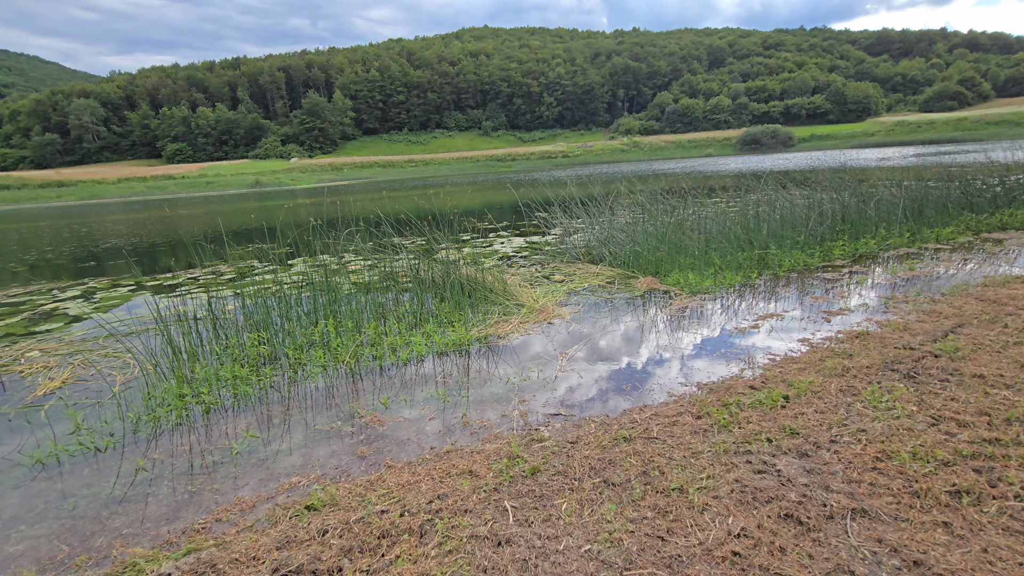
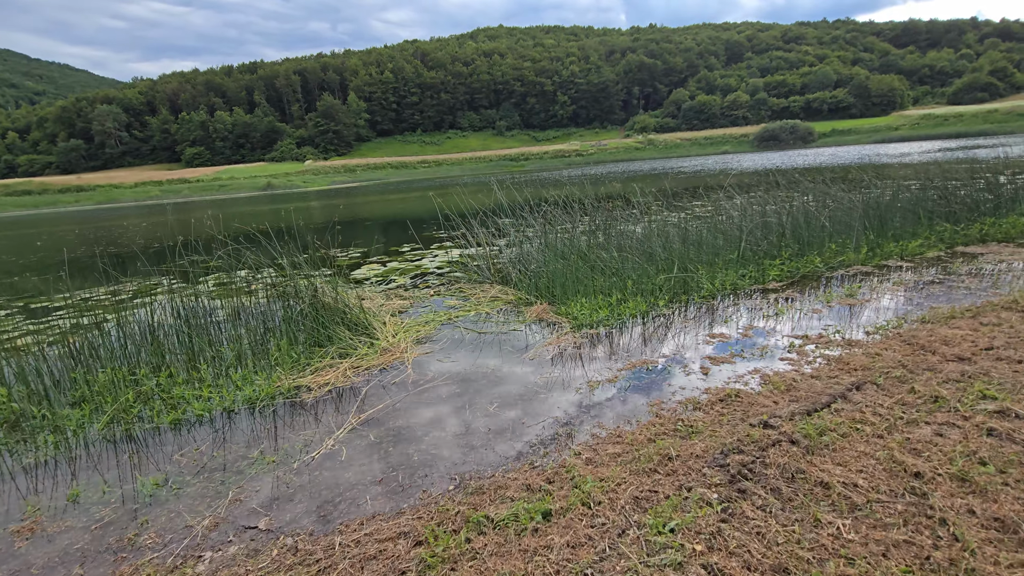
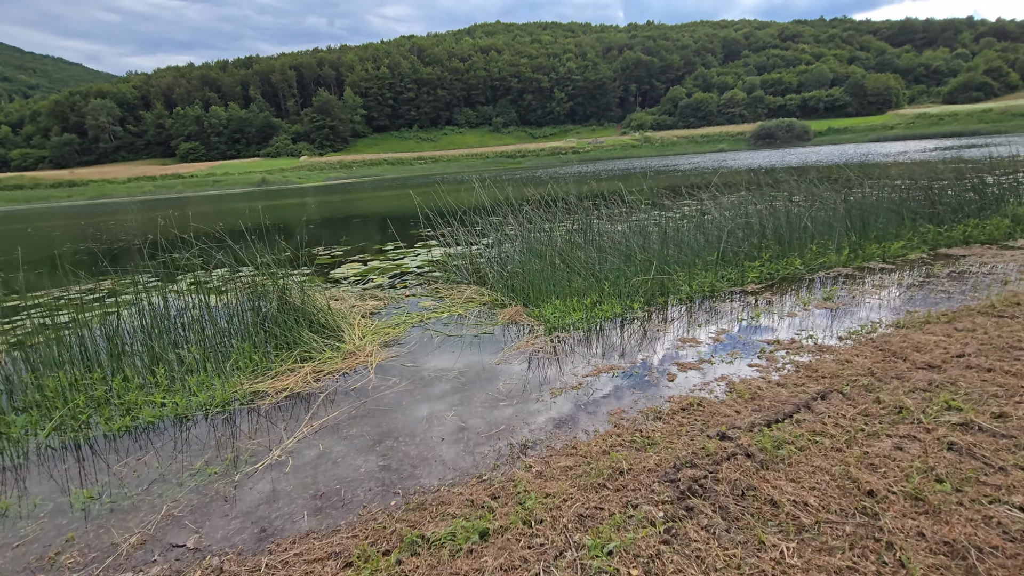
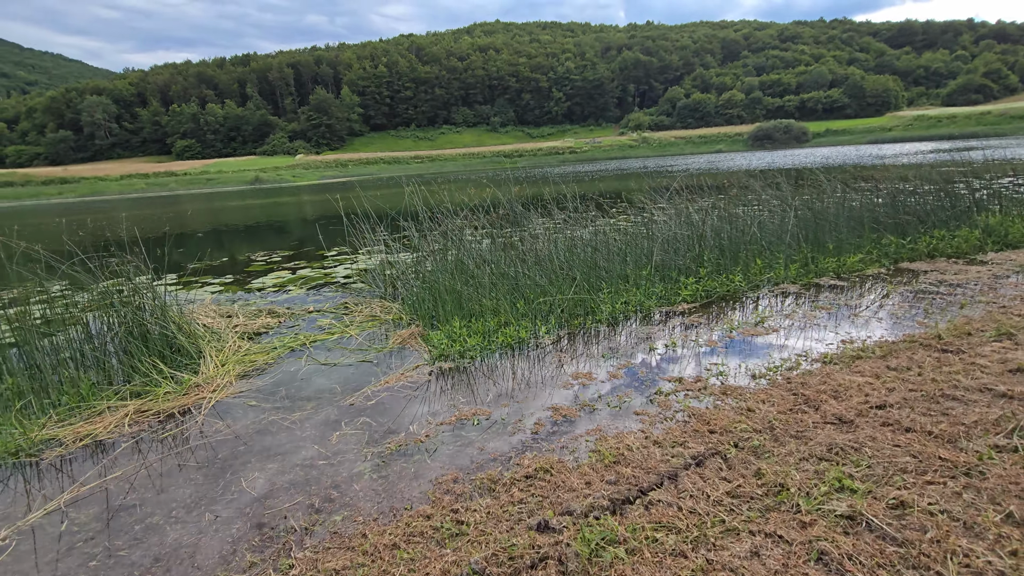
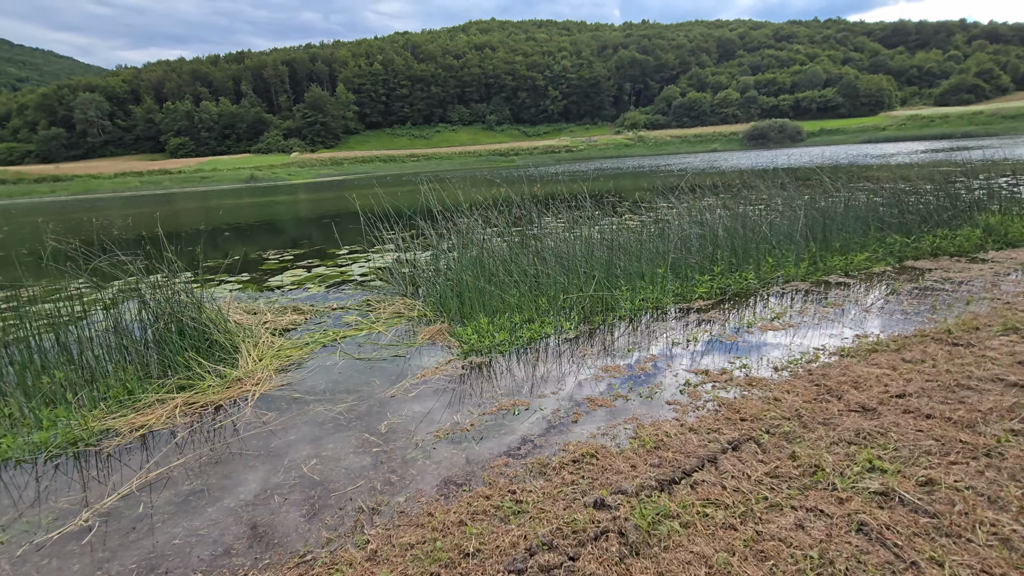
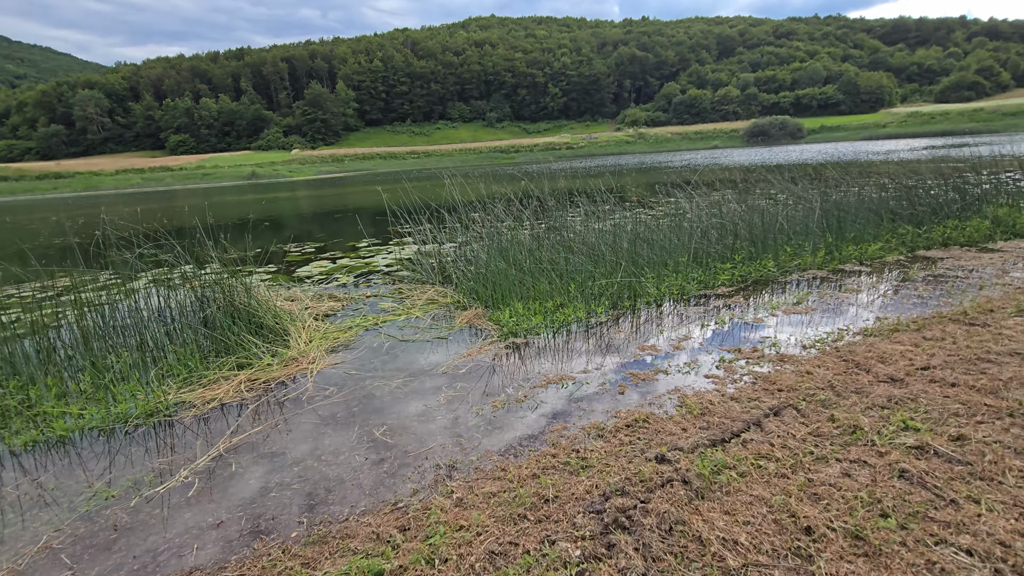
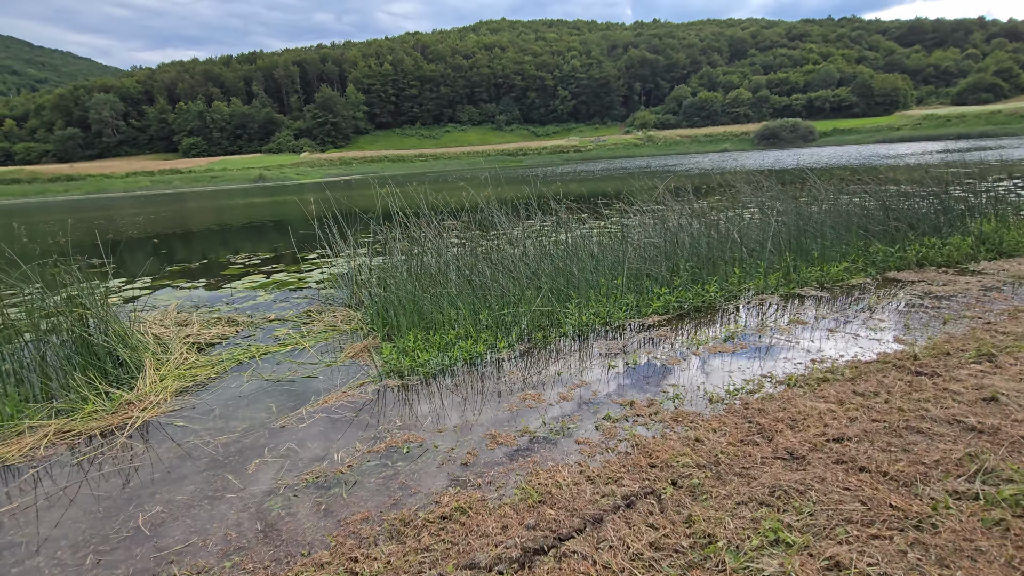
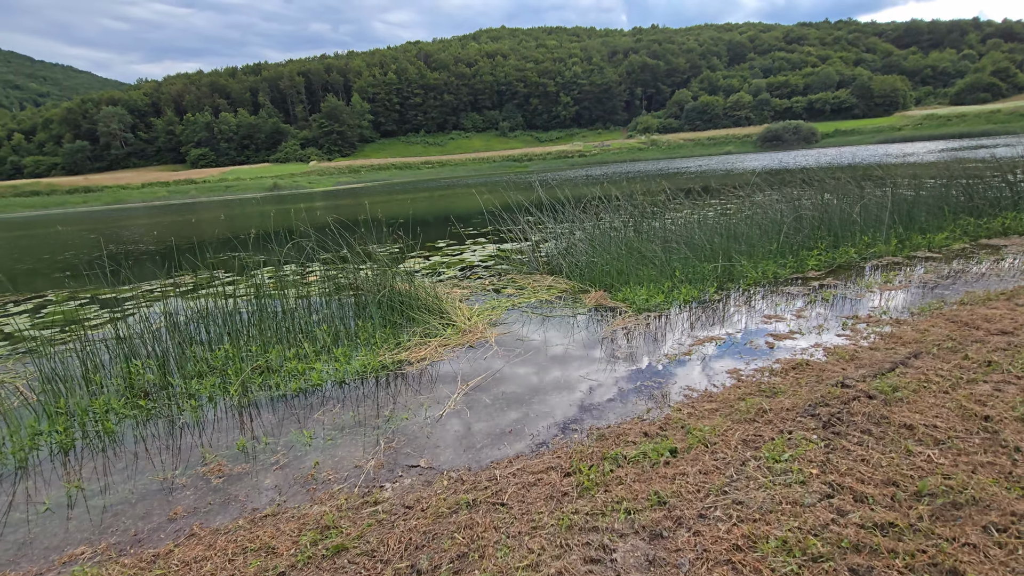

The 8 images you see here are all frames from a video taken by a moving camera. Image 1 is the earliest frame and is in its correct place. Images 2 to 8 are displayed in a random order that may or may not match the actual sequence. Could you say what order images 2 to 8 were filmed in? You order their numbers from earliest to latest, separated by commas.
8, 2, 3, 6, 5, 4, 7
